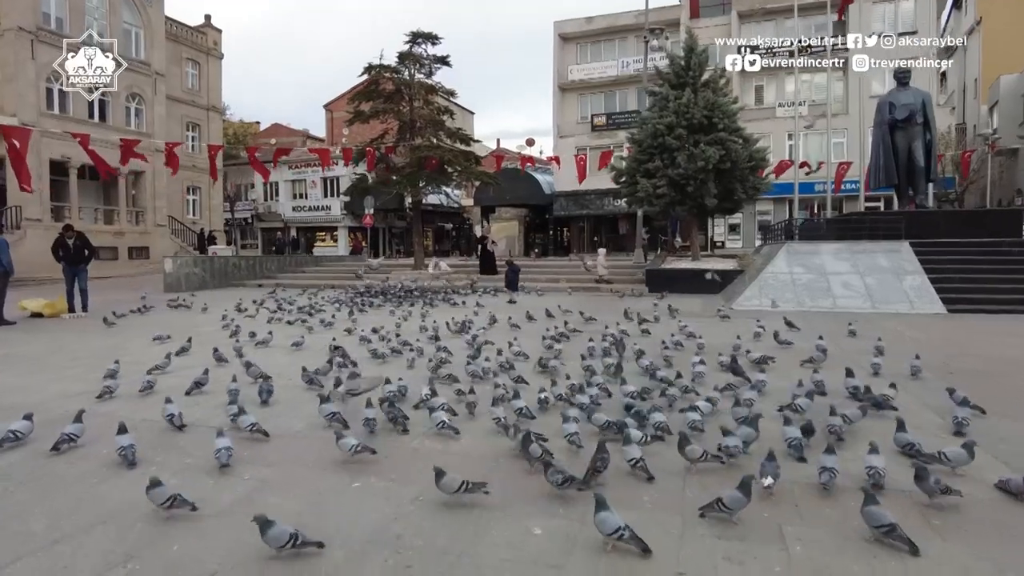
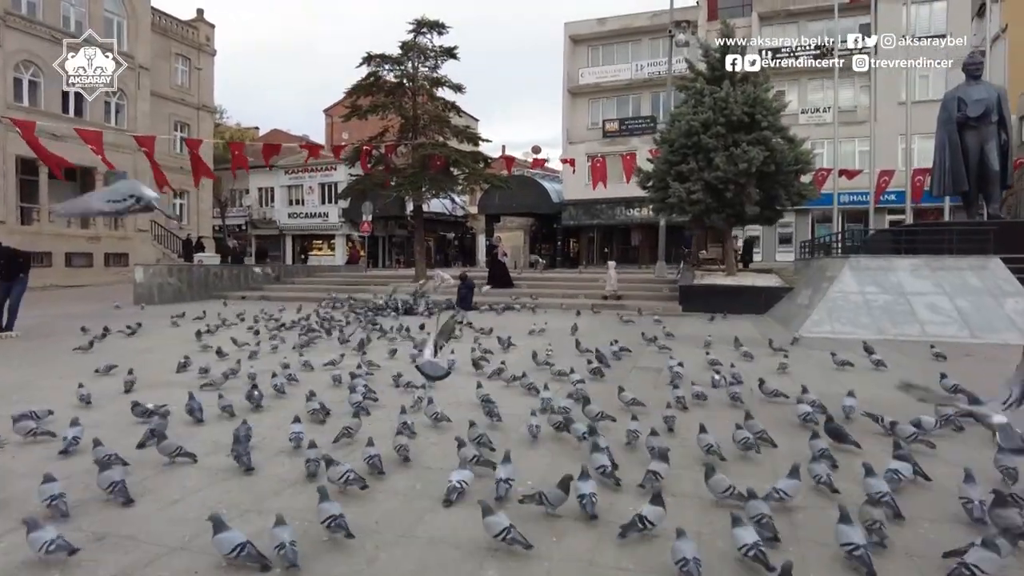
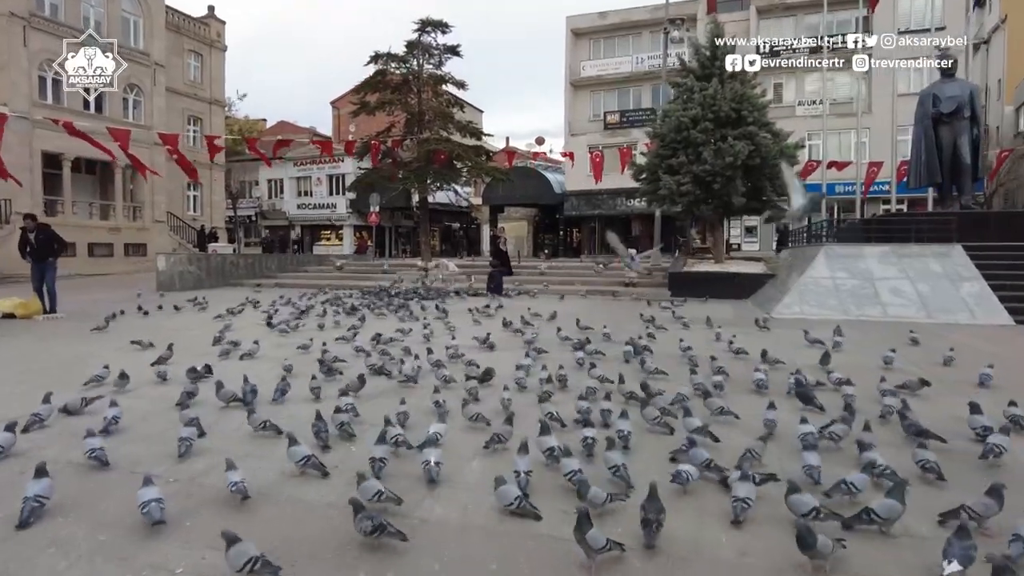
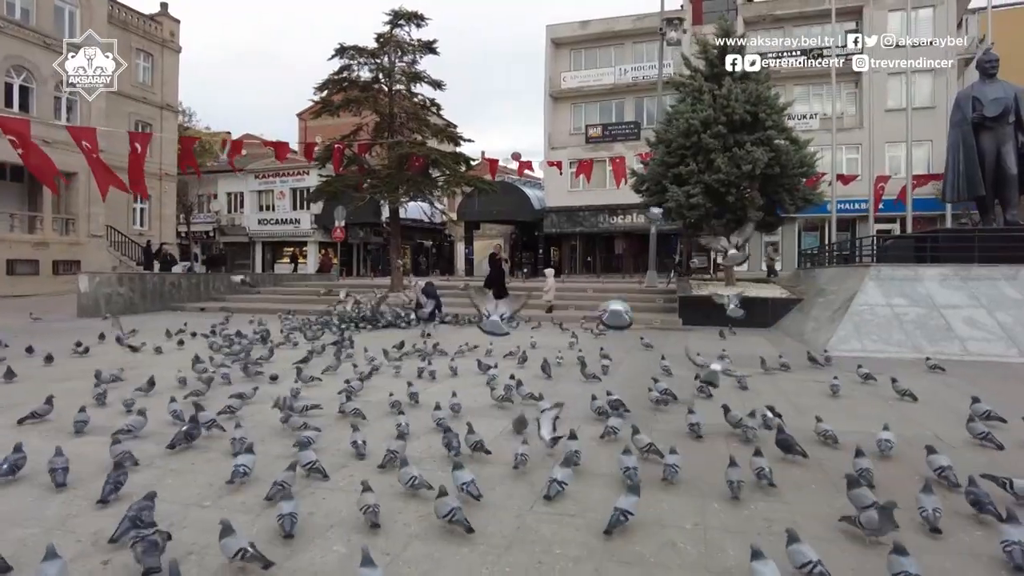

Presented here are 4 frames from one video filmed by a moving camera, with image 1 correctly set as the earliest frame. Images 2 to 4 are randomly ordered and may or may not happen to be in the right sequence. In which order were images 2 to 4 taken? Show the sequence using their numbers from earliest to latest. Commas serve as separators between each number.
3, 2, 4
